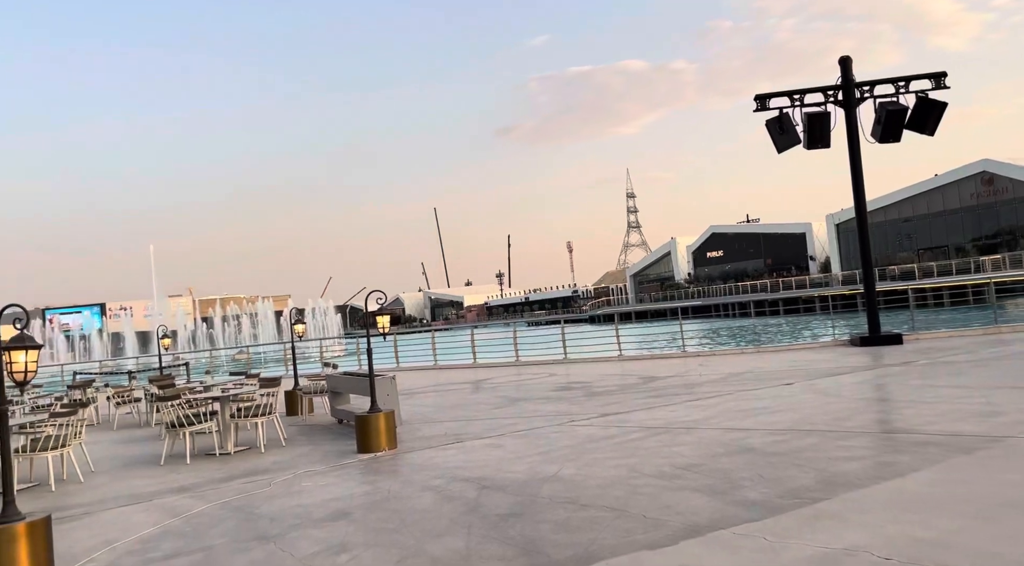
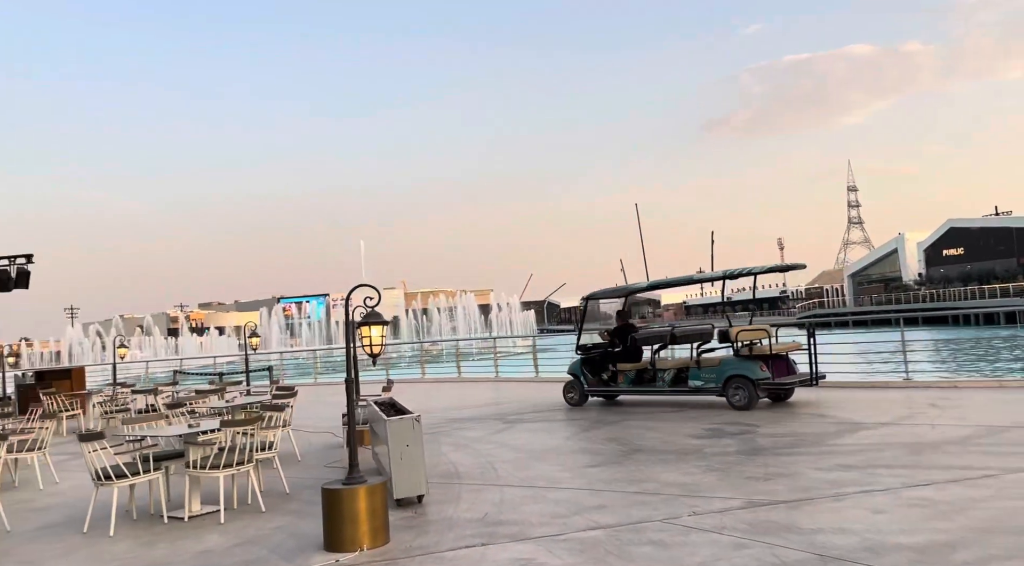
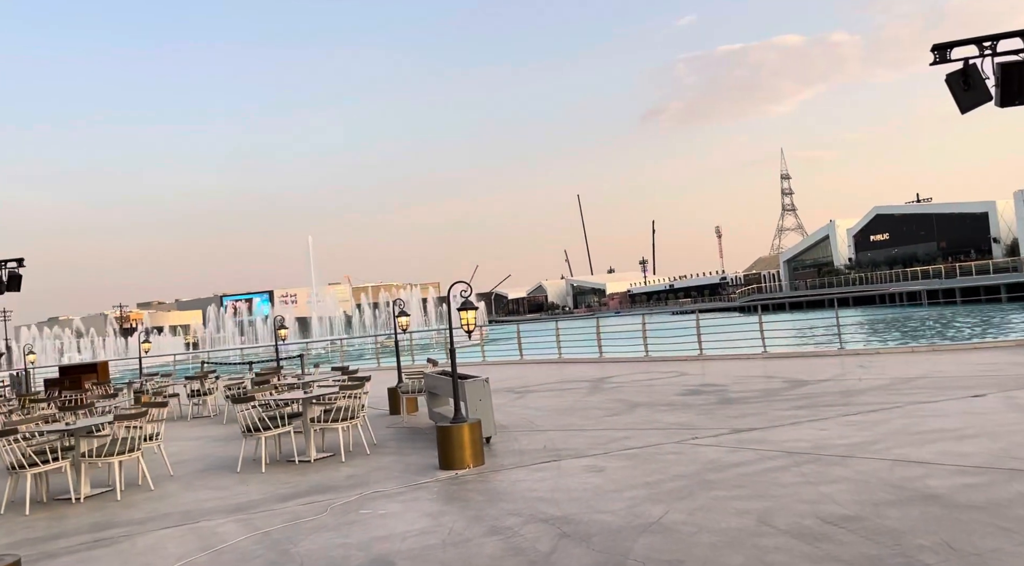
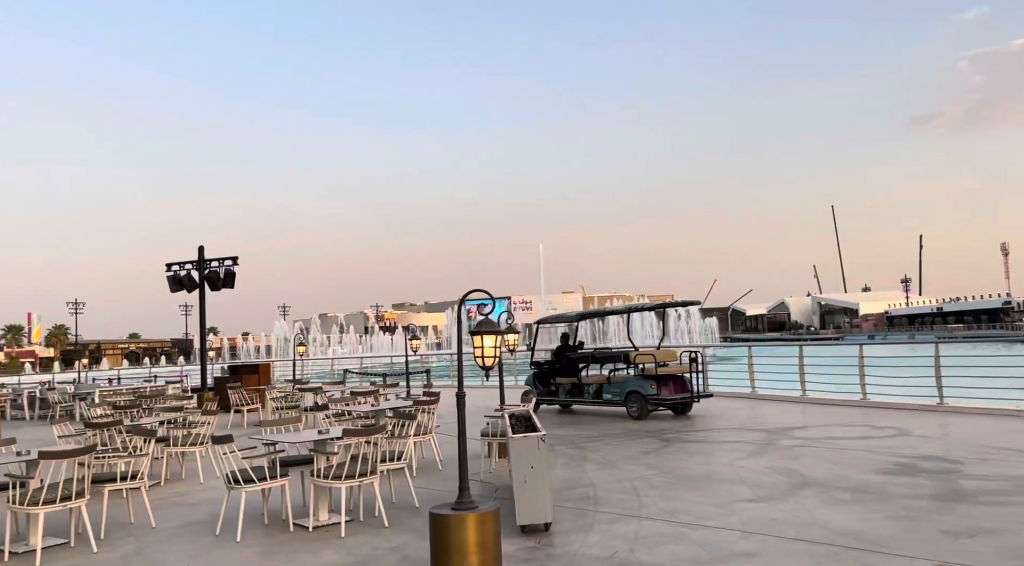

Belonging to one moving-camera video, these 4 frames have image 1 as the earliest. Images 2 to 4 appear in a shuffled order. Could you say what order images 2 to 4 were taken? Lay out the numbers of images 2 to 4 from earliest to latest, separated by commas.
3, 2, 4
